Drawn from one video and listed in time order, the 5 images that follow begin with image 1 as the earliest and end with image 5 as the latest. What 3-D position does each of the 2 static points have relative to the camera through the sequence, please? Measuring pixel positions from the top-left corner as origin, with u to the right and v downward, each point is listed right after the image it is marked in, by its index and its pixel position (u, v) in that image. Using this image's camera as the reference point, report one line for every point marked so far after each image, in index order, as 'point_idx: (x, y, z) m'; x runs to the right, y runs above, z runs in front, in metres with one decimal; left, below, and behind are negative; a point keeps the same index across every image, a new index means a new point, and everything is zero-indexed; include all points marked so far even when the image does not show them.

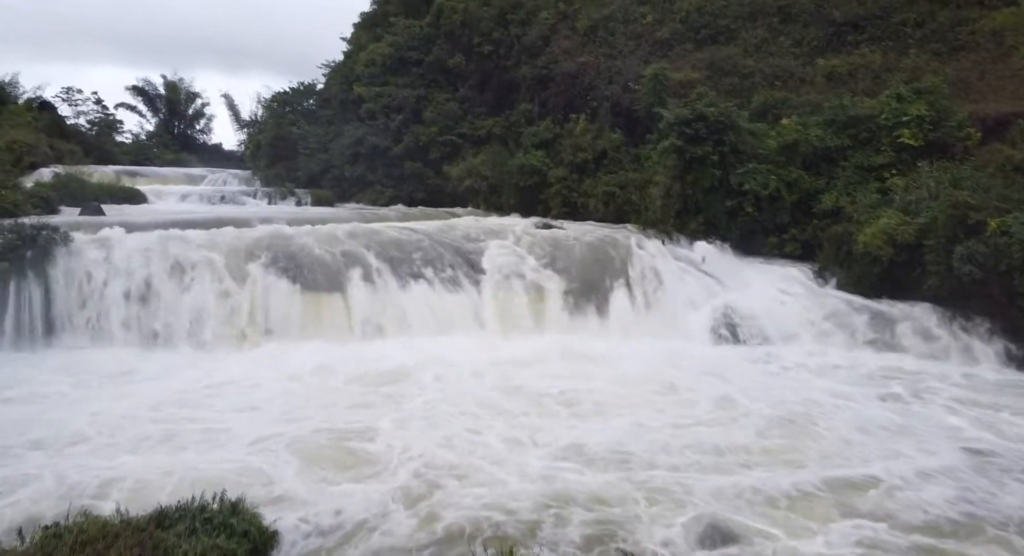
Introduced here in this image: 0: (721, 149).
0: (+4.9, +3.0, +15.7) m
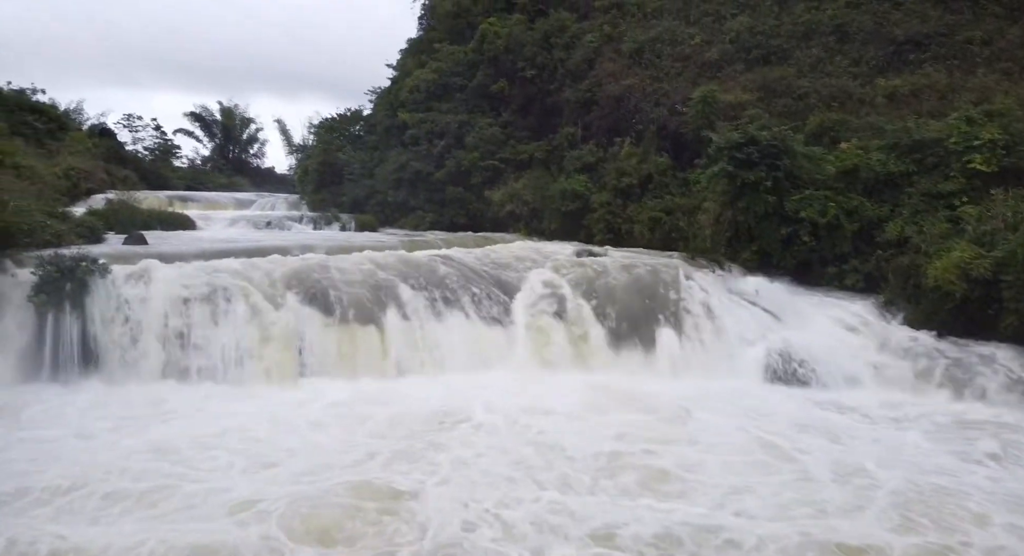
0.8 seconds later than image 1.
0: (+5.8, +2.3, +14.9) m
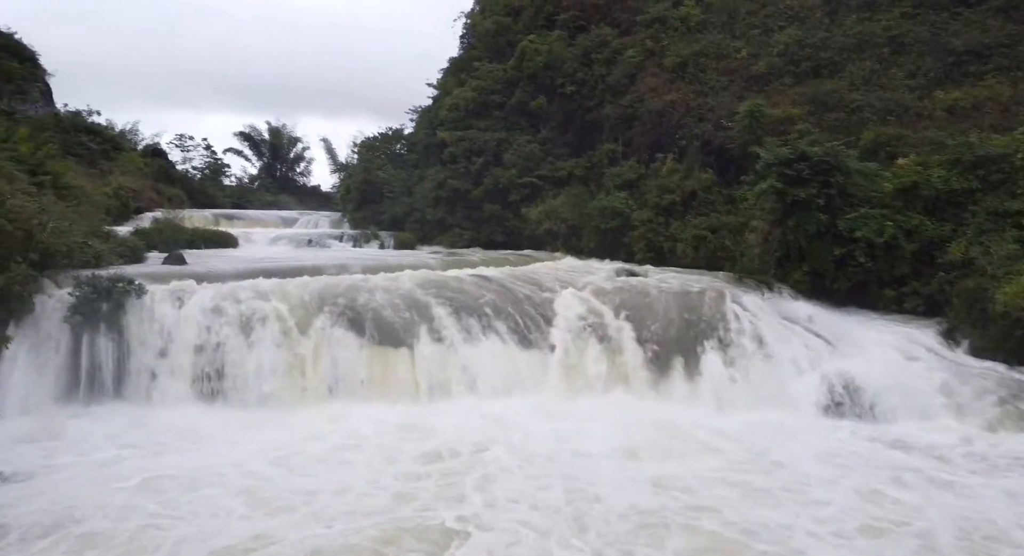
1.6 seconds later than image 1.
0: (+6.6, +1.8, +14.2) m
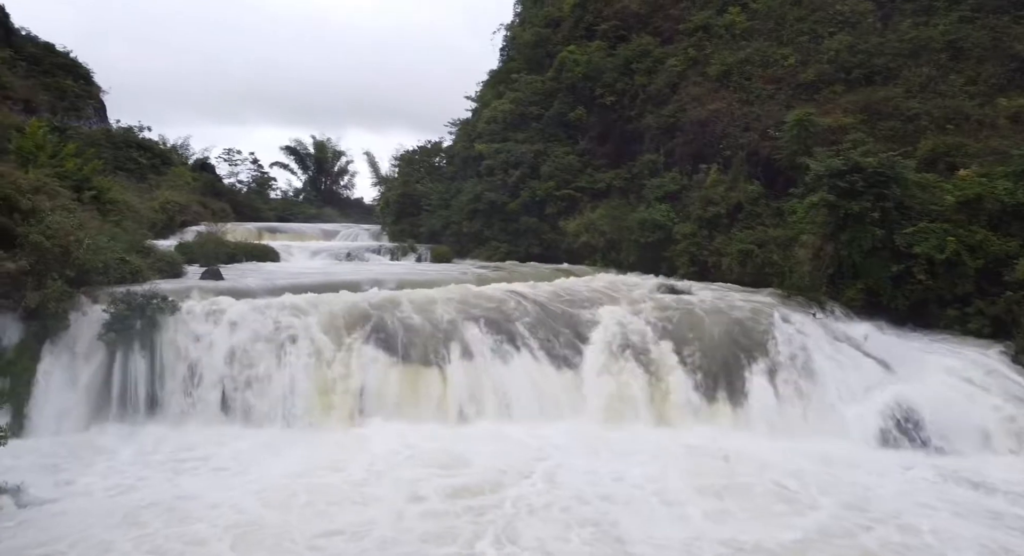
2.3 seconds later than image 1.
0: (+7.4, +1.4, +13.4) m
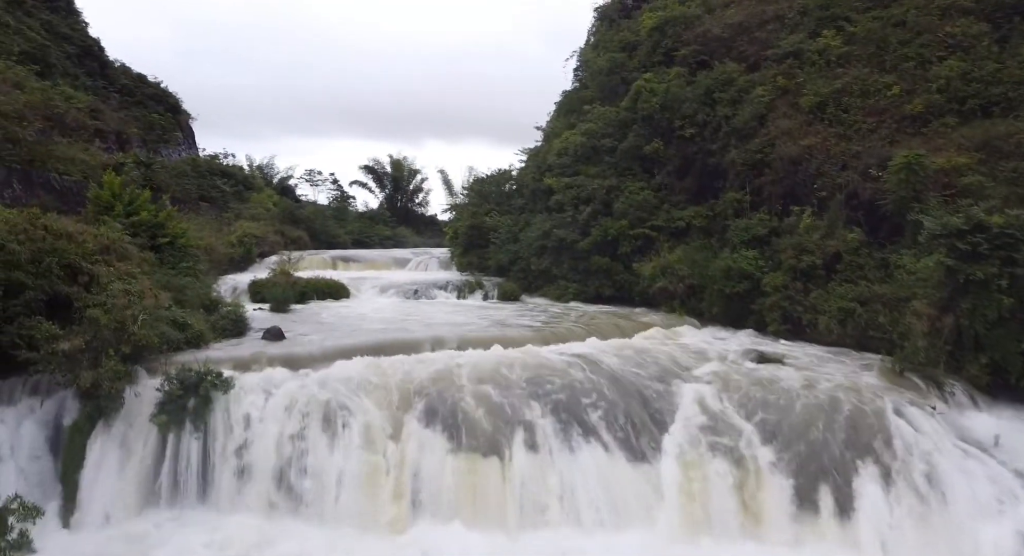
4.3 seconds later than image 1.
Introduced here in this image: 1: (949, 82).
0: (+8.6, +0.1, +11.6) m
1: (+12.7, +5.6, +19.6) m
